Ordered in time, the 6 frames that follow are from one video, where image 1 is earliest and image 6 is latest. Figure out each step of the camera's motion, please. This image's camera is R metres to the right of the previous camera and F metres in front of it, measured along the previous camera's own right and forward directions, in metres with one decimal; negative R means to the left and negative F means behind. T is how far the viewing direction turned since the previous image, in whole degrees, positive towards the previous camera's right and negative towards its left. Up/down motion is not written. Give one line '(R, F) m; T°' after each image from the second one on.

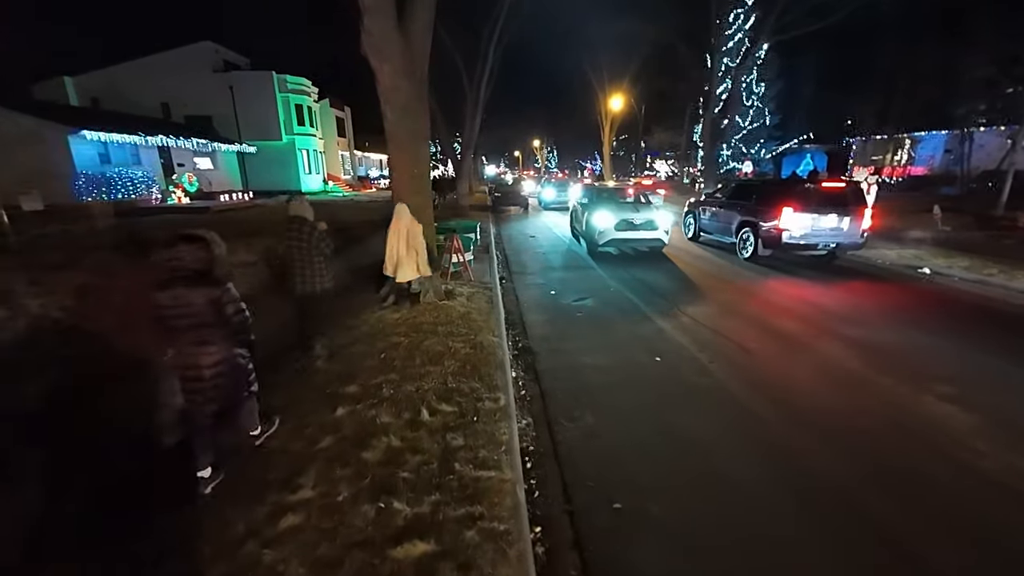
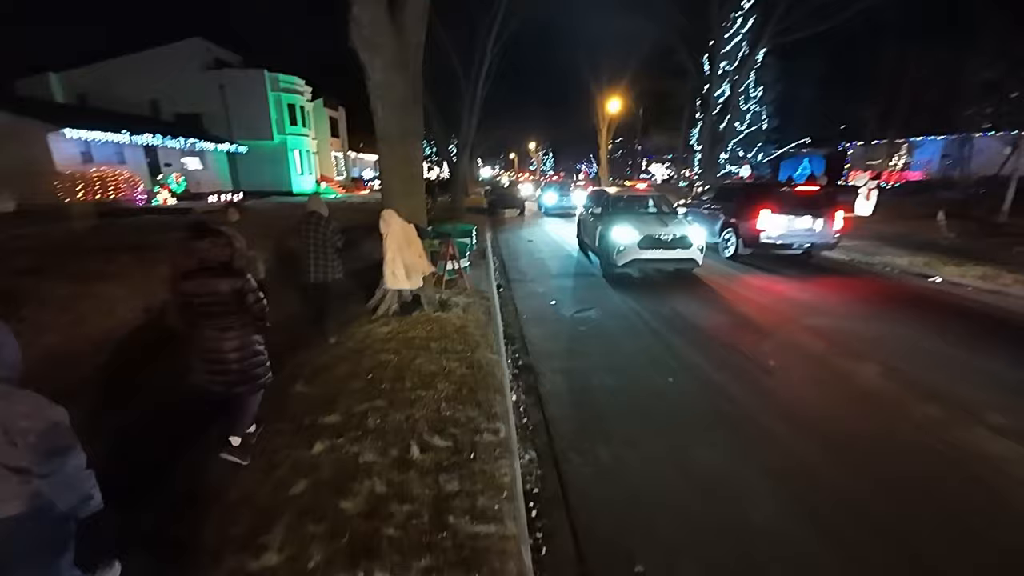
(-0.1, +0.5) m; +1°
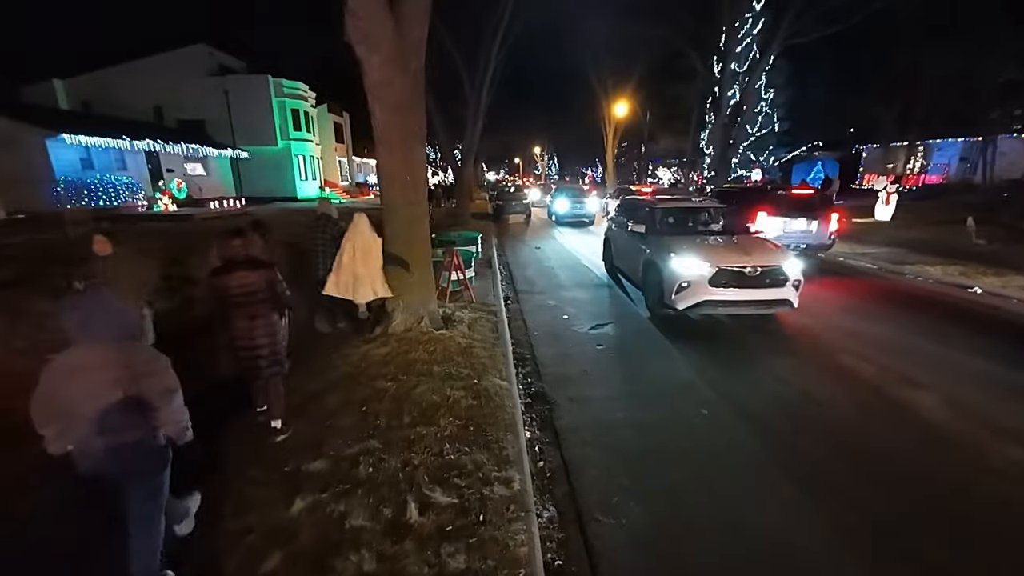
(-0.1, +0.6) m; -1°
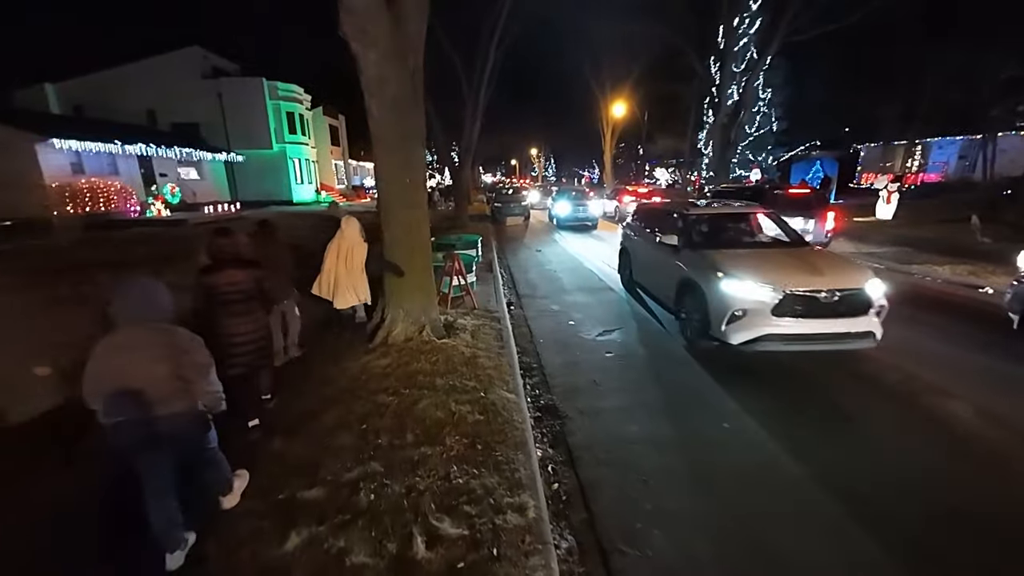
(-0.1, +0.3) m; 0°
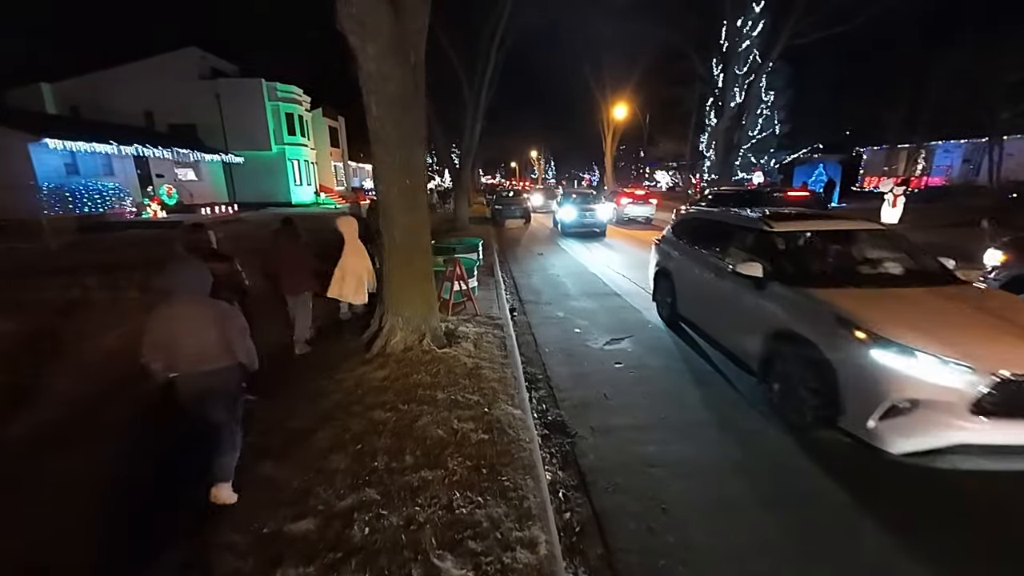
(-0.1, +0.3) m; 0°
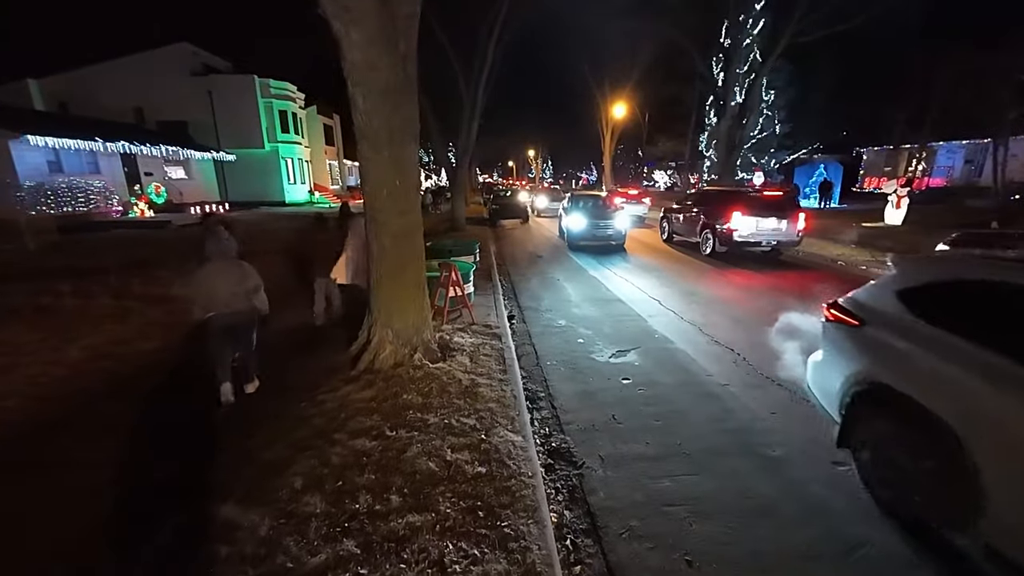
(0.0, +0.5) m; 0°
